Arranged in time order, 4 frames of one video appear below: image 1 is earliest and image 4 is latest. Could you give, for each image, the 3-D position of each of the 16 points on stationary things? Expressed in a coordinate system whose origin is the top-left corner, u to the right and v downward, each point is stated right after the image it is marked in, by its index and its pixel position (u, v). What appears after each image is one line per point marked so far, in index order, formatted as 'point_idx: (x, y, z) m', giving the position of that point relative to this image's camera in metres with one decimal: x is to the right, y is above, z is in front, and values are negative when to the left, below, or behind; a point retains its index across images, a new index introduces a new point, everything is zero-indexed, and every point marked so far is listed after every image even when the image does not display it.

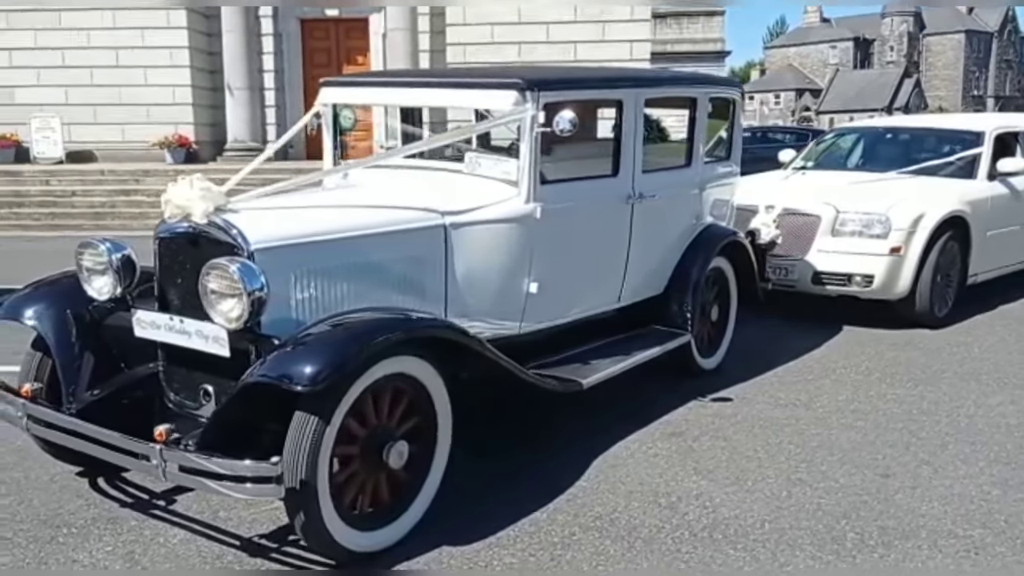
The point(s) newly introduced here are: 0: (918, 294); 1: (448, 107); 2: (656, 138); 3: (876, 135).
0: (+2.9, 0.0, +6.7) m
1: (-0.3, +0.8, +4.3) m
2: (+0.7, +0.8, +5.0) m
3: (+3.2, +1.4, +8.4) m
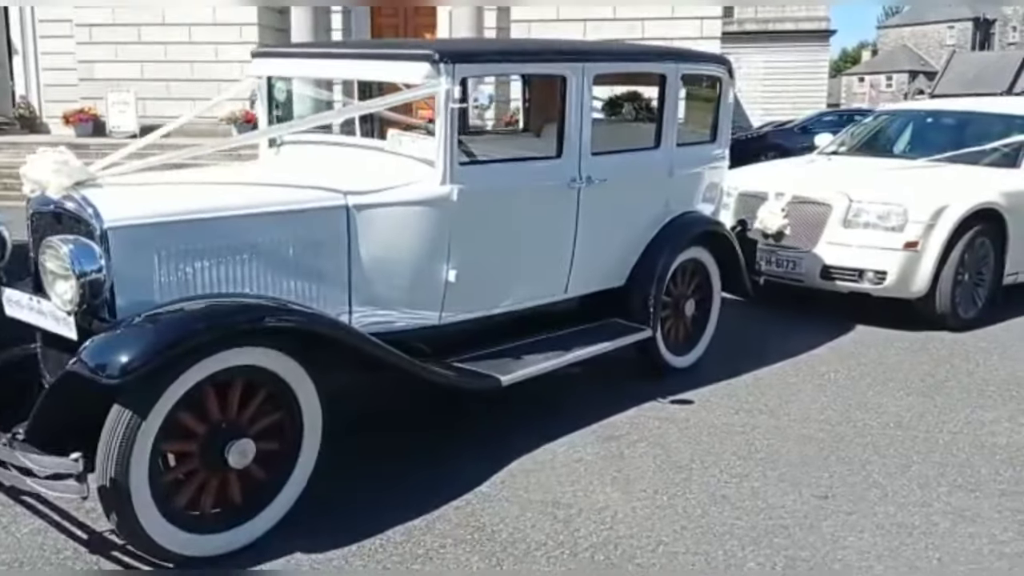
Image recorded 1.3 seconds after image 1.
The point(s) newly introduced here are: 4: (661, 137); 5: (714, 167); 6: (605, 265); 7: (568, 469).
0: (+2.7, 0.0, +6.1) m
1: (-0.6, +0.9, +4.0) m
2: (+0.5, +0.8, +4.6) m
3: (+3.3, +1.4, +7.8) m
4: (+0.8, +0.8, +4.9) m
5: (+1.1, +0.7, +5.4) m
6: (+0.5, +0.1, +4.8) m
7: (+0.2, -0.7, +3.9) m
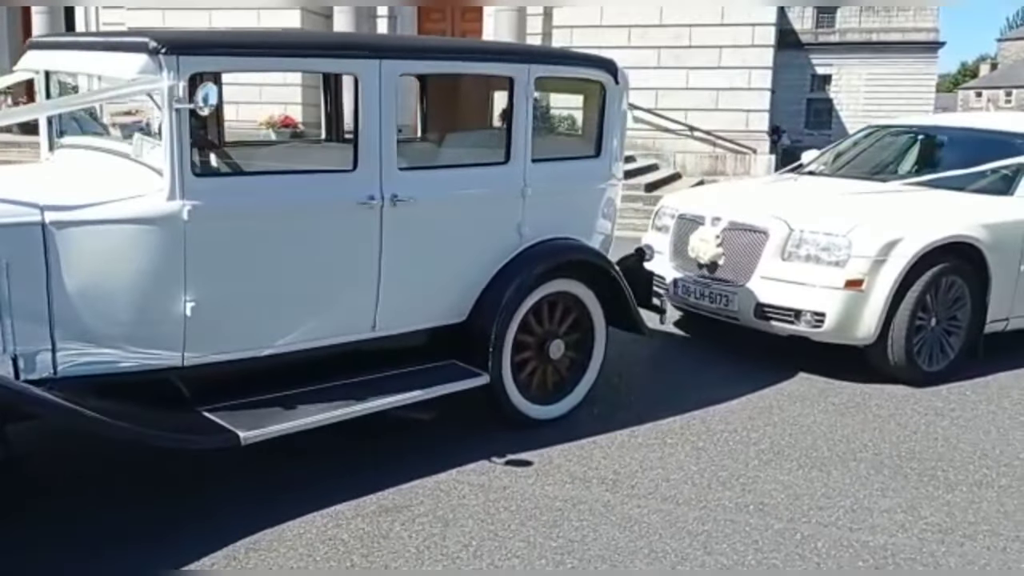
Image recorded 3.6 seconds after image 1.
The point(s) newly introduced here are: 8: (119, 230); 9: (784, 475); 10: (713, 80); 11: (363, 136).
0: (+2.1, -0.3, +5.2) m
1: (-1.5, +0.8, +3.4) m
2: (-0.3, +0.7, +3.9) m
3: (+2.9, +1.1, +6.8) m
4: (0.0, +0.6, +4.2) m
5: (+0.4, +0.5, +4.6) m
6: (-0.3, 0.0, +4.1) m
7: (-0.7, -0.9, +3.2) m
8: (-1.3, +0.2, +3.2) m
9: (+1.1, -0.8, +4.0) m
10: (+3.7, +3.8, +17.6) m
11: (-0.6, +0.6, +3.7) m
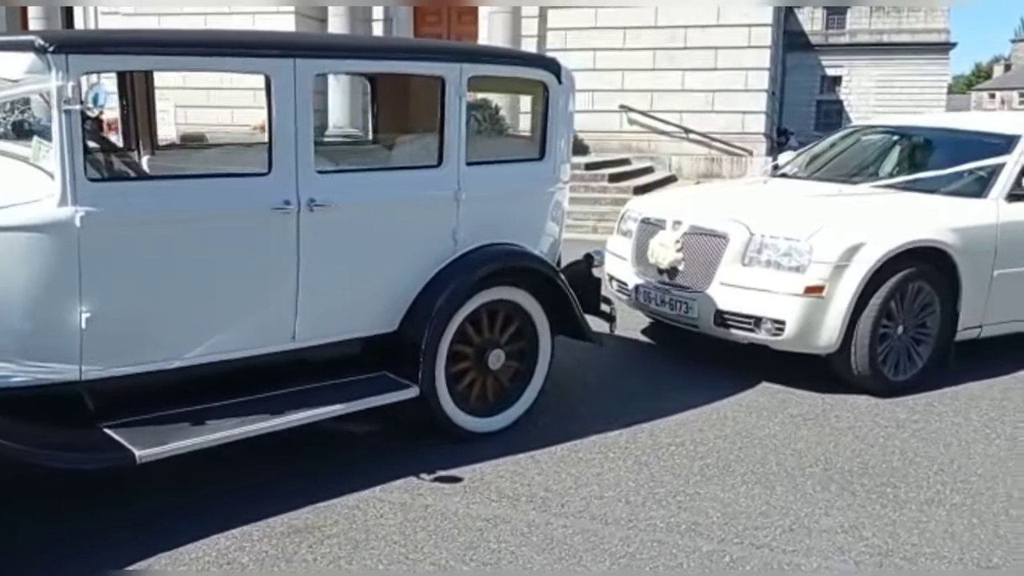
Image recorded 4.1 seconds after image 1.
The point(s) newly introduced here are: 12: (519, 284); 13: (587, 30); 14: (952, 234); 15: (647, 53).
0: (+1.8, -0.3, +5.0) m
1: (-1.7, +0.7, +3.3) m
2: (-0.6, +0.6, +3.8) m
3: (+2.6, +1.1, +6.6) m
4: (-0.3, +0.6, +4.0) m
5: (+0.2, +0.5, +4.5) m
6: (-0.6, -0.1, +3.9) m
7: (-1.0, -0.9, +3.0) m
8: (-1.6, +0.2, +3.0) m
9: (+0.8, -0.8, +3.8) m
10: (+3.6, +3.8, +17.4) m
11: (-0.9, +0.5, +3.5) m
12: (0.0, 0.0, +4.3) m
13: (+1.4, +4.9, +18.0) m
14: (+2.4, +0.3, +5.2) m
15: (+2.5, +4.4, +17.7) m
